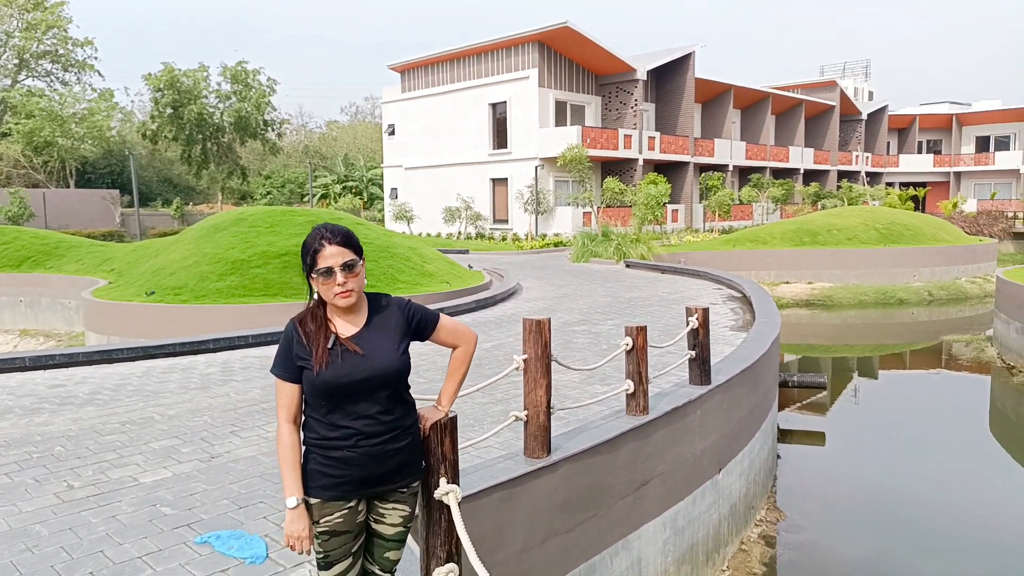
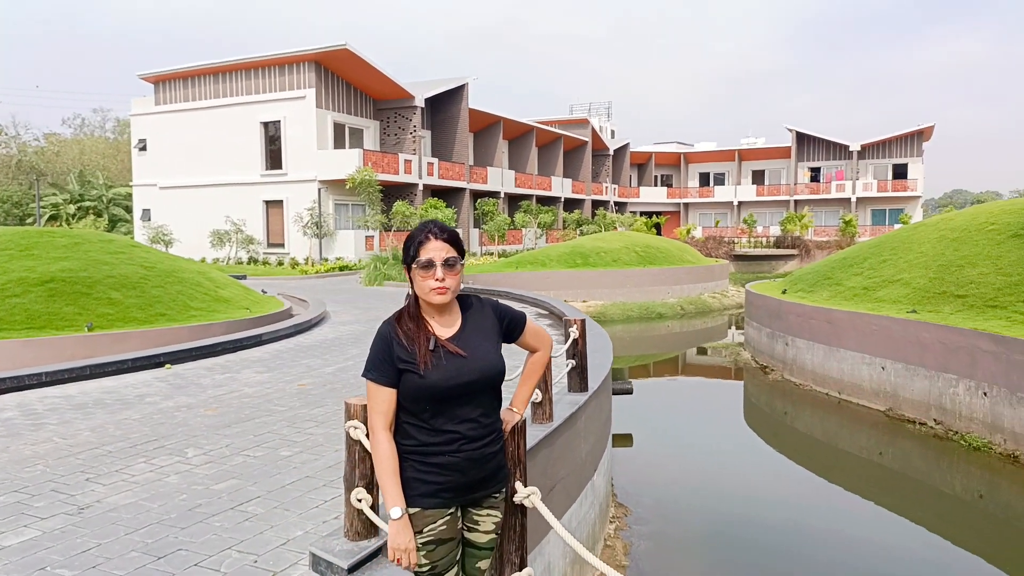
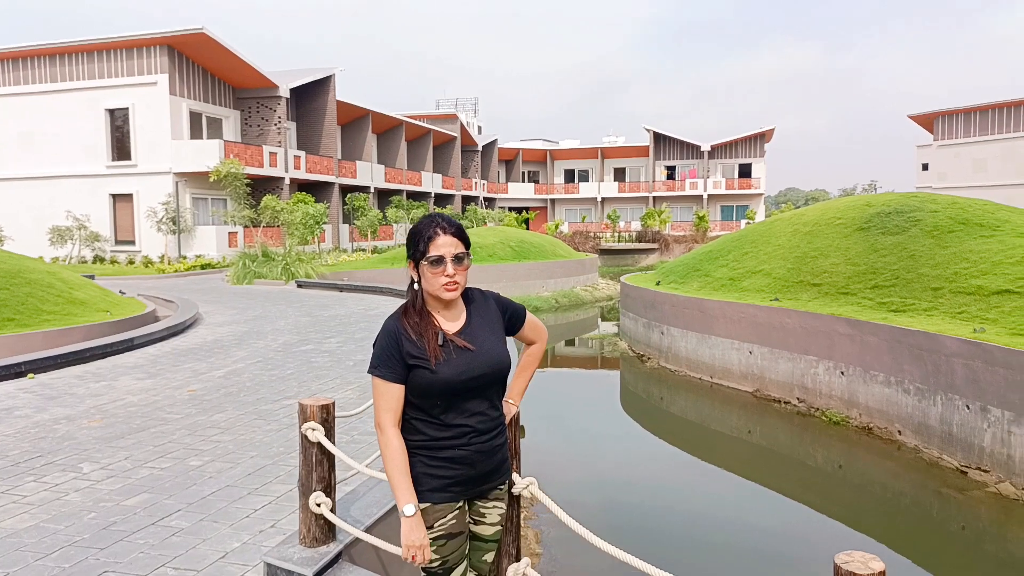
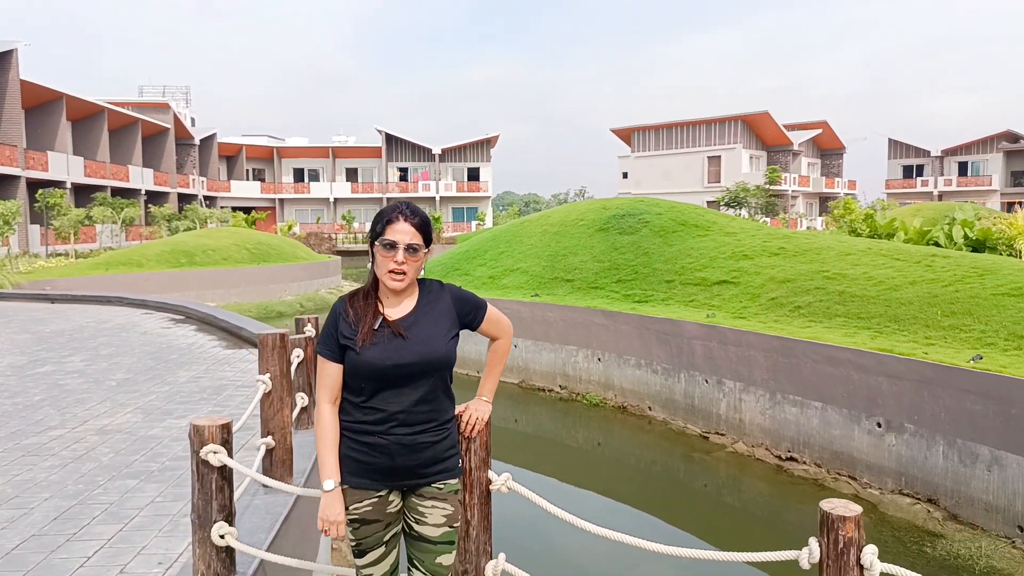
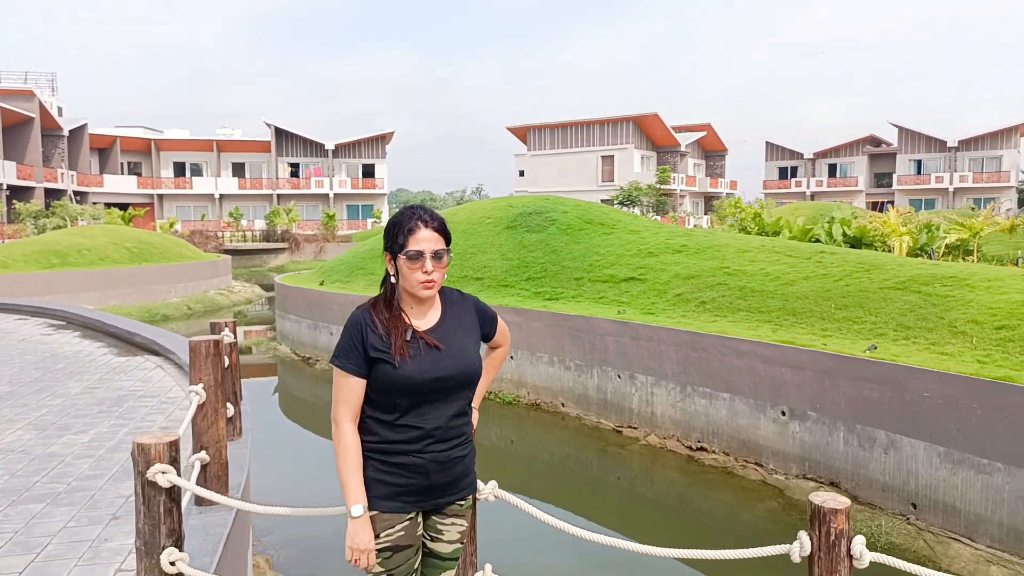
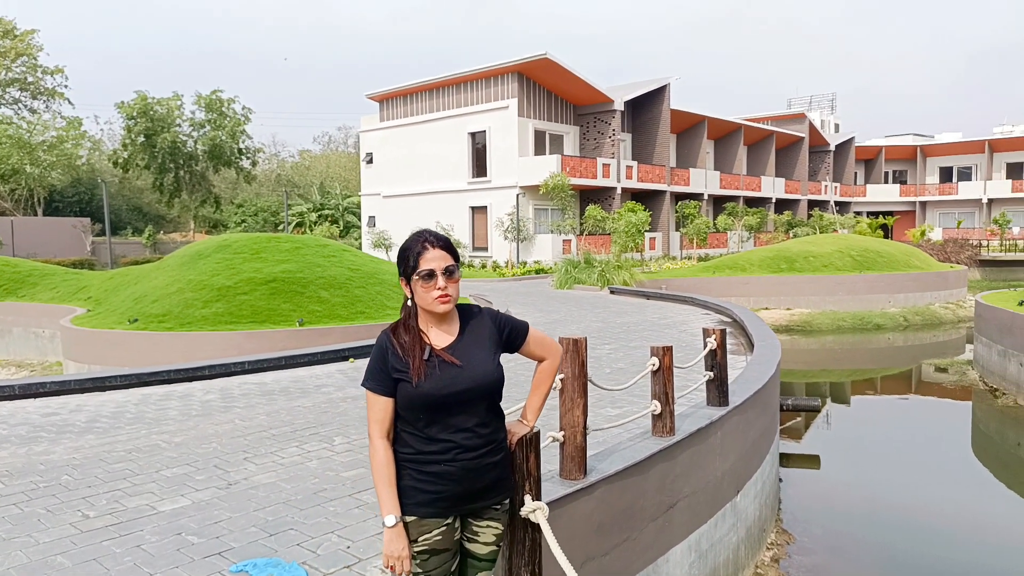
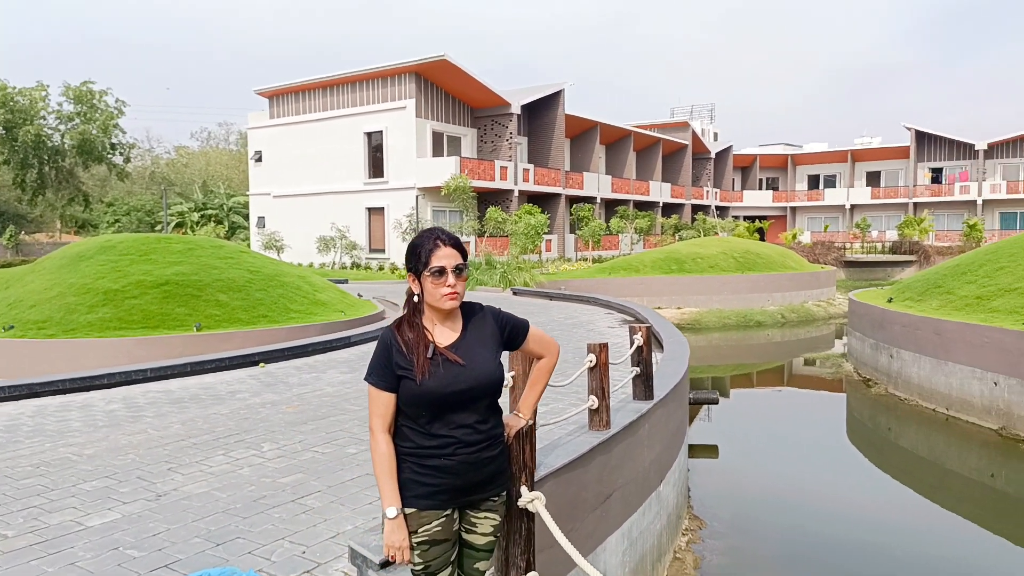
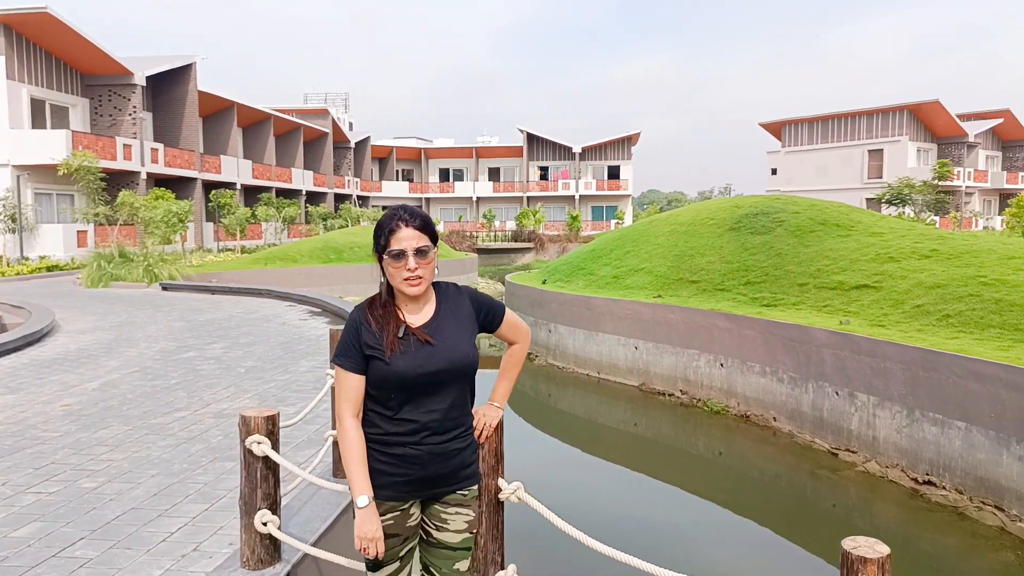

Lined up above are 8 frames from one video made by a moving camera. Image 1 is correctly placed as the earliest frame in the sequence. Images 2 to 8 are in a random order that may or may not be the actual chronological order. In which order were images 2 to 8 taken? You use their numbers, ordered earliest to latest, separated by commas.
6, 7, 2, 3, 8, 4, 5
